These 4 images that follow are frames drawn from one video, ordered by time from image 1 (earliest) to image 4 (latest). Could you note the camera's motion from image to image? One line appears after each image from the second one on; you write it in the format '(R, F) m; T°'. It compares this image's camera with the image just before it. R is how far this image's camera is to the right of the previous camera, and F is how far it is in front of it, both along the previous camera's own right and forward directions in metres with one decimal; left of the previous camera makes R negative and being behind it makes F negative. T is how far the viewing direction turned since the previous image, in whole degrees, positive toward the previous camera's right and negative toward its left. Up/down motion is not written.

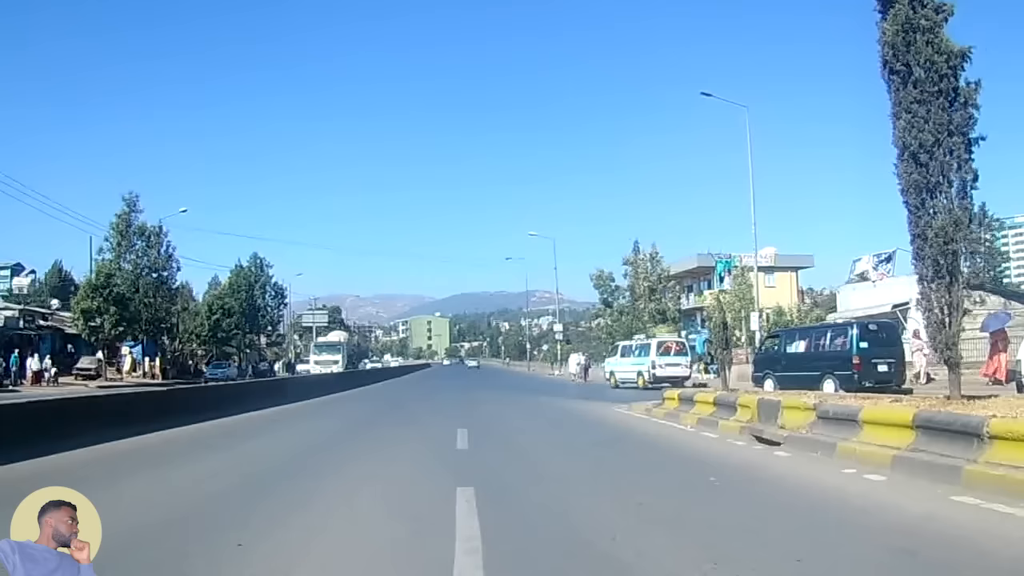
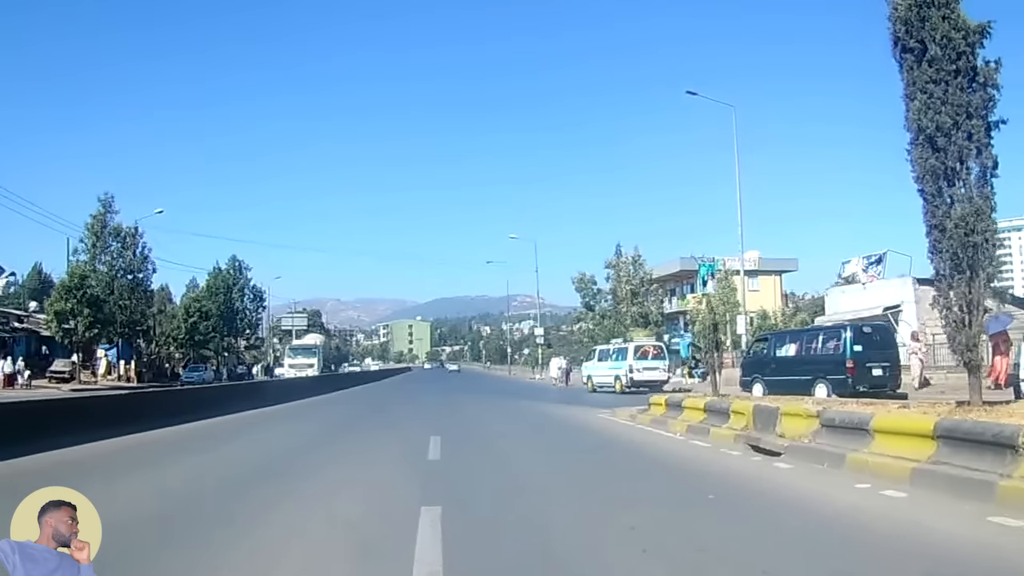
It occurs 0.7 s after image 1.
(+0.1, +0.9) m; +1°
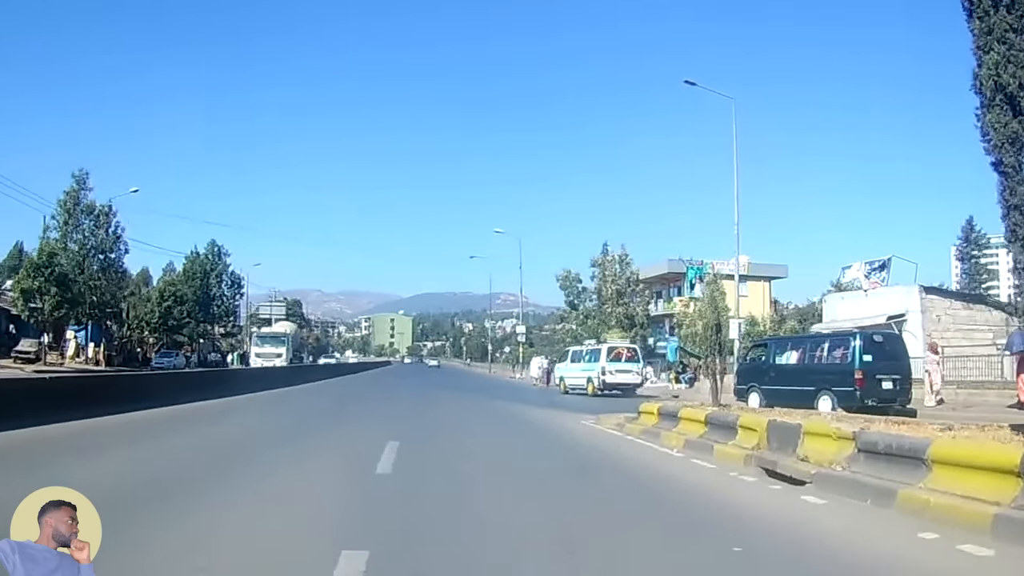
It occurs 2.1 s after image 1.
(+0.1, +1.7) m; +1°
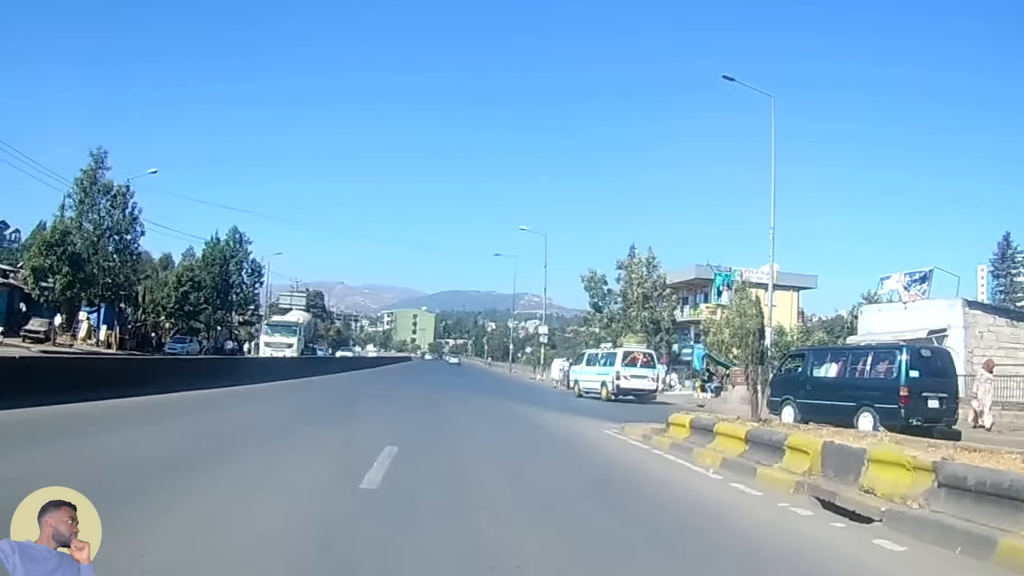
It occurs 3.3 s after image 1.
(0.0, +1.1) m; -2°
